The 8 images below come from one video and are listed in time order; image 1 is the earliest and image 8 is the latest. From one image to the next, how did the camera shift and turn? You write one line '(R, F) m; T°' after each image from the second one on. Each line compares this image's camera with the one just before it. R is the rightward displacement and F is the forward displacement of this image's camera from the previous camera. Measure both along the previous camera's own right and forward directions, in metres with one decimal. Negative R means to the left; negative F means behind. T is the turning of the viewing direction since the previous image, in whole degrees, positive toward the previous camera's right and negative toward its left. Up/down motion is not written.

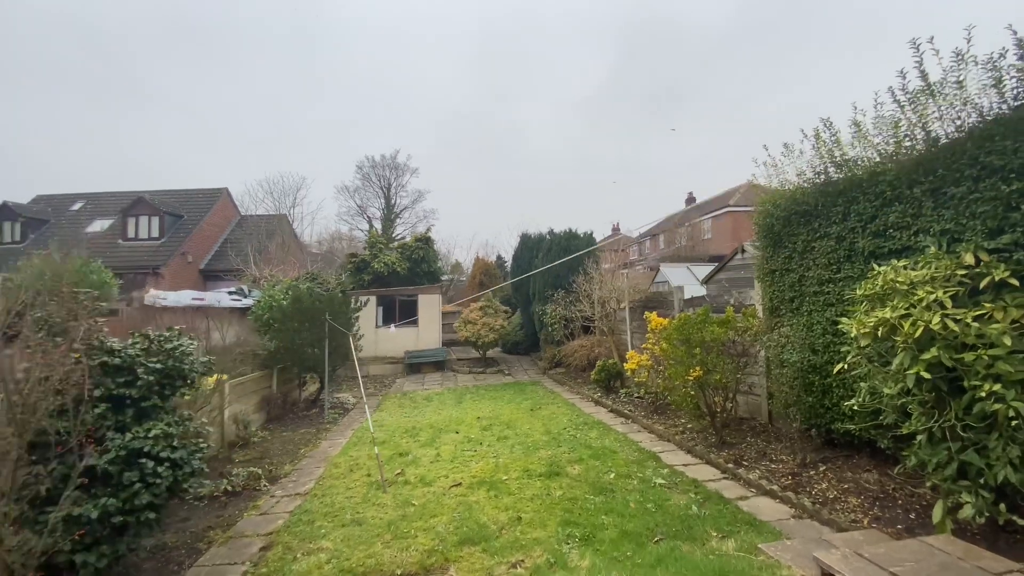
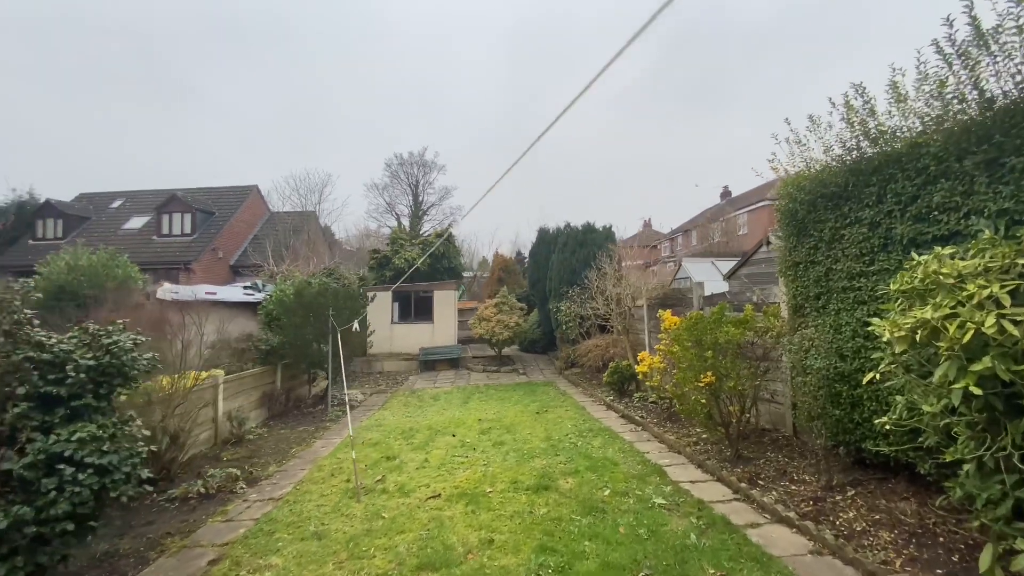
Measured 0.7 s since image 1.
(+0.5, +0.5) m; -4°
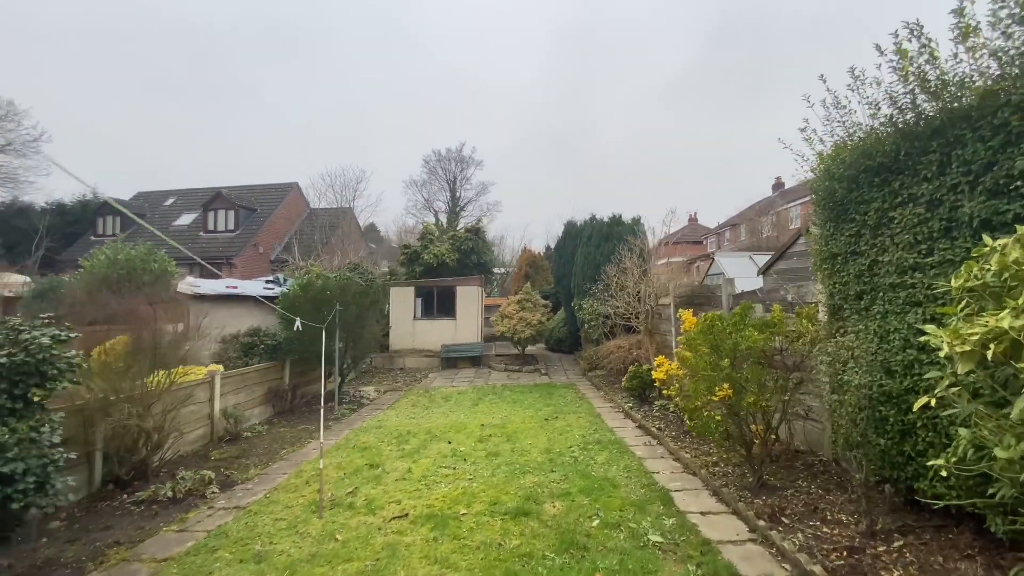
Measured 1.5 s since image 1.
(+0.6, +0.7) m; -5°
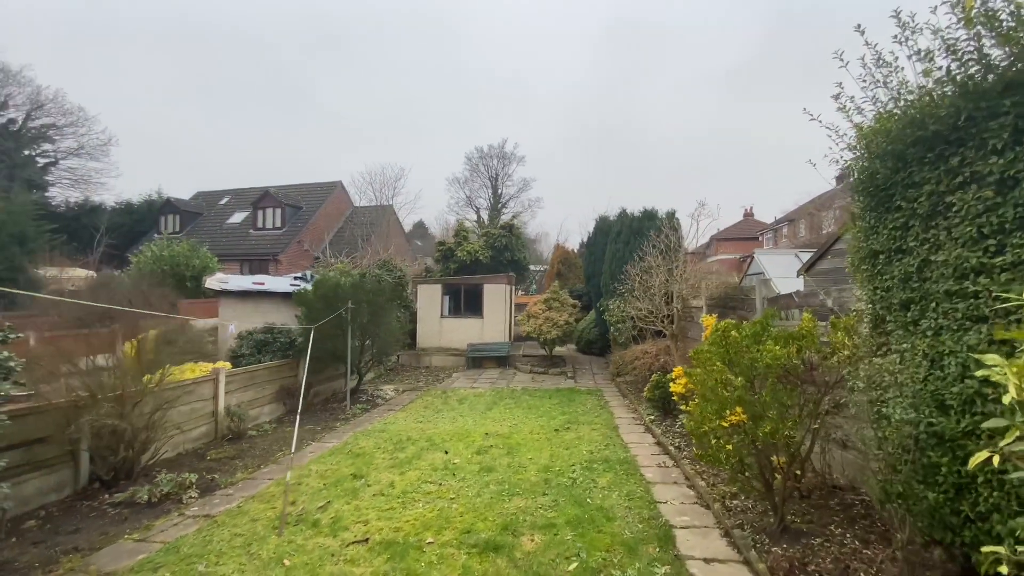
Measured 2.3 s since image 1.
(+0.6, +0.6) m; -6°
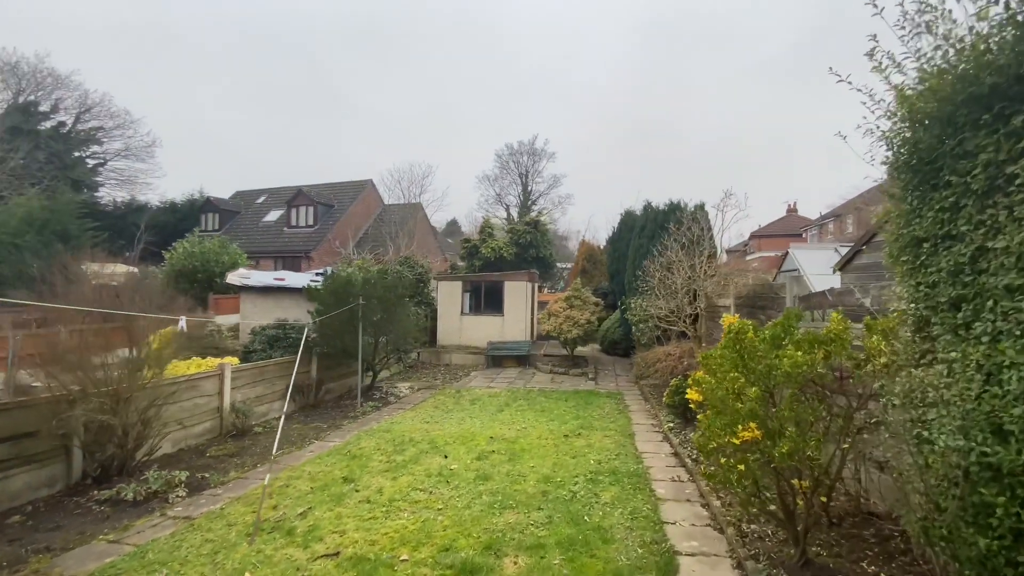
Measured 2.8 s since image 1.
(+0.4, +0.4) m; -4°
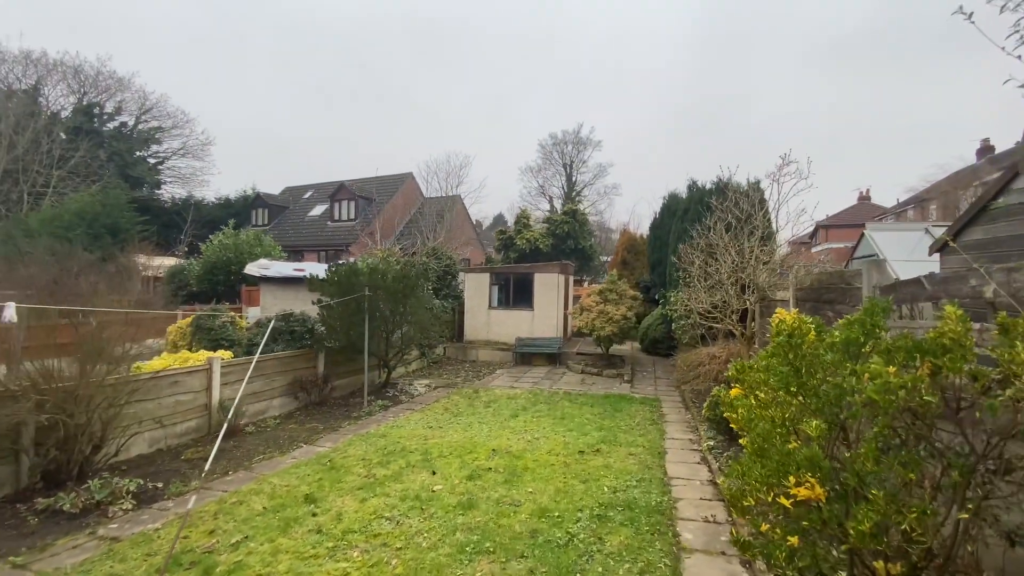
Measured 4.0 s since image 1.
(+0.5, +1.0) m; -6°
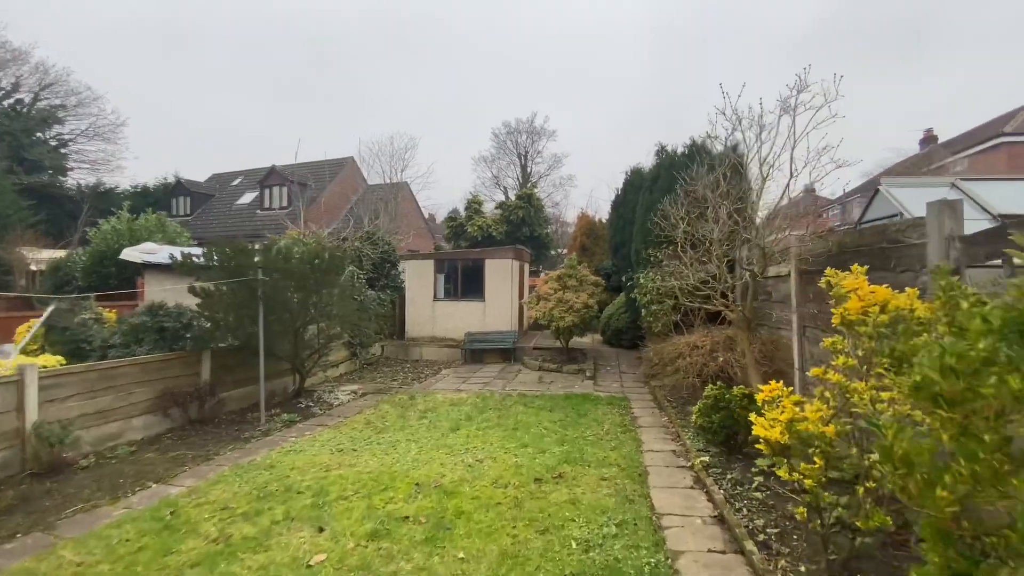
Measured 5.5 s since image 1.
(+0.3, +1.6) m; +5°
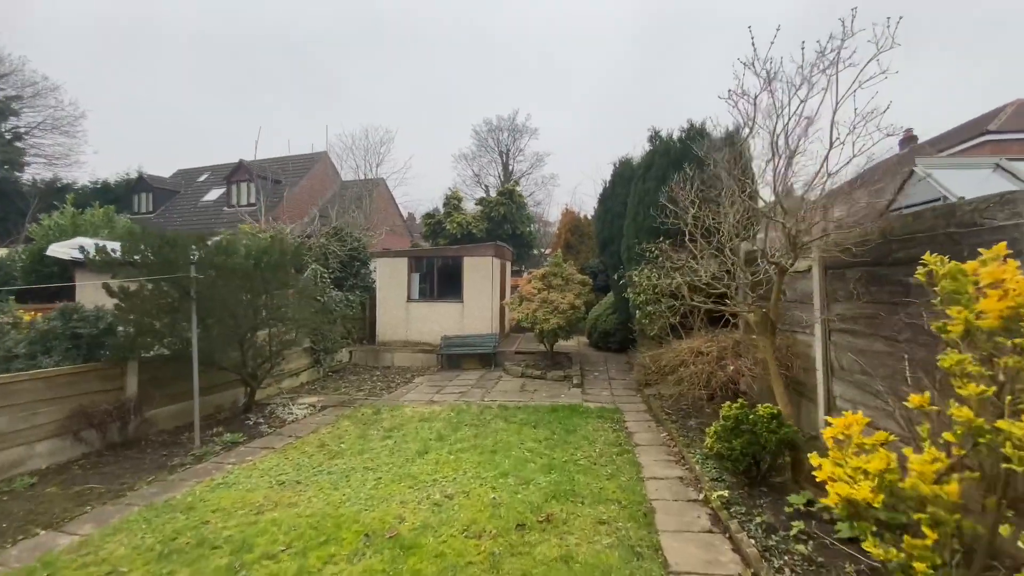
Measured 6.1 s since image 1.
(+0.1, +0.9) m; +2°
